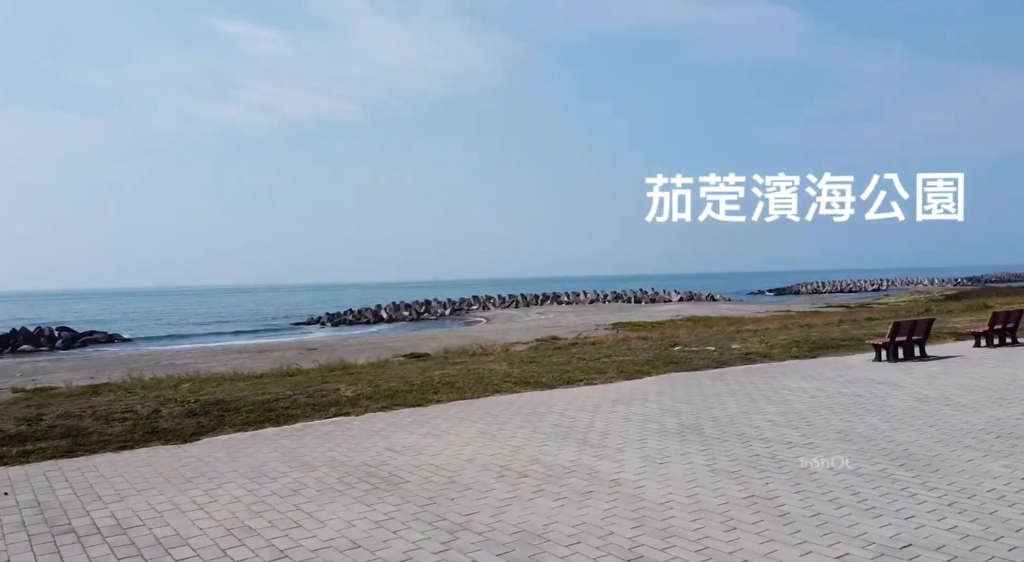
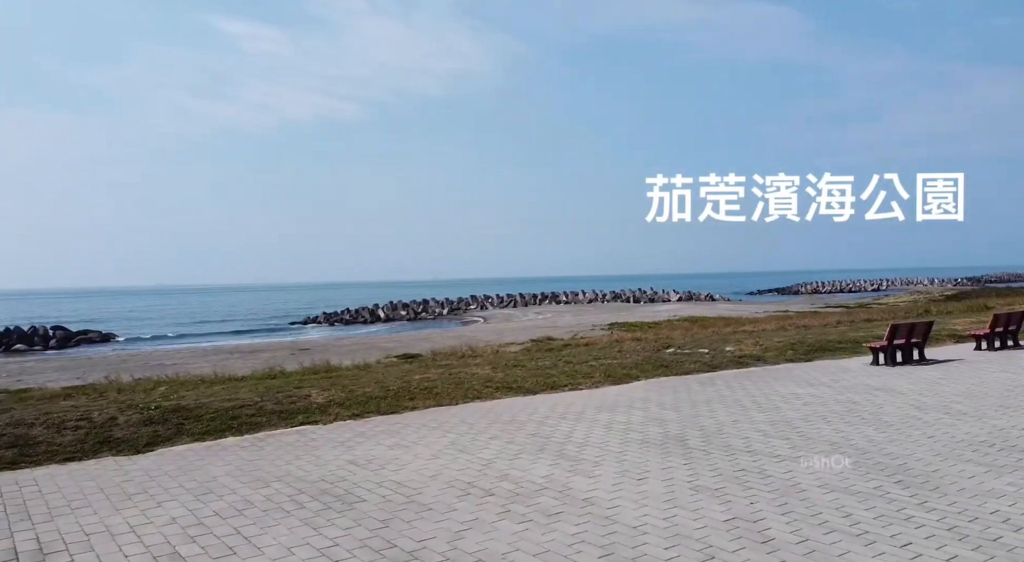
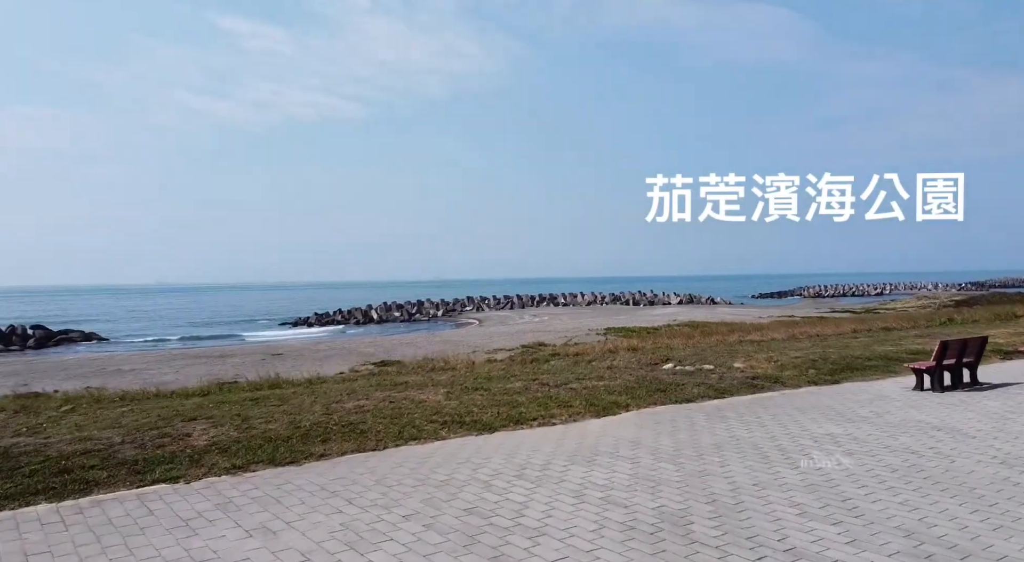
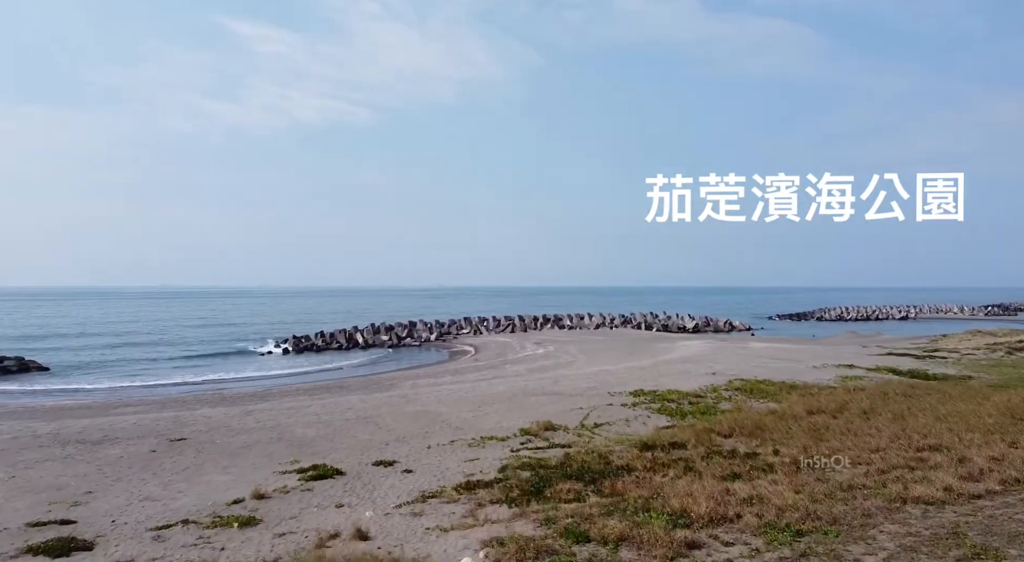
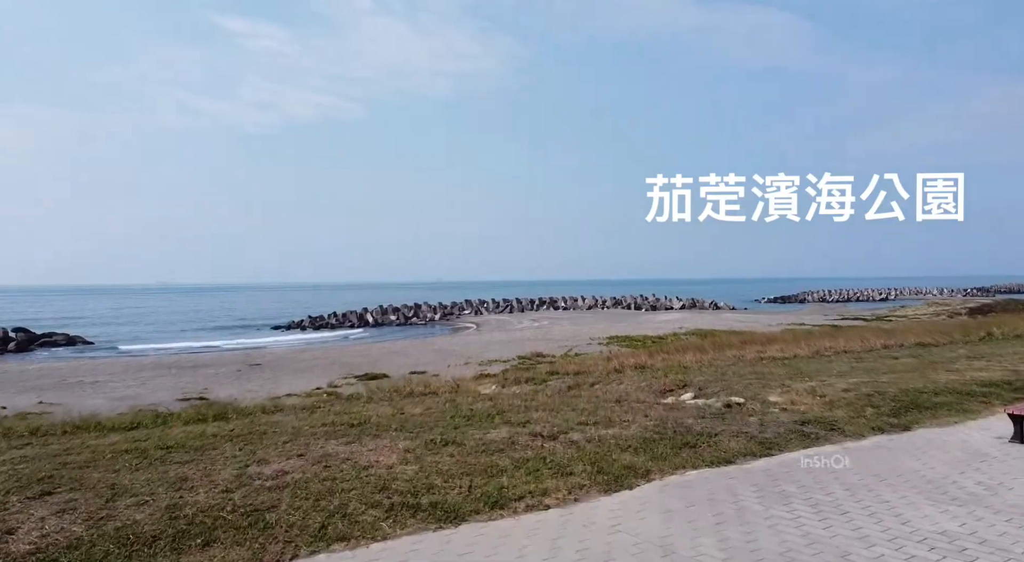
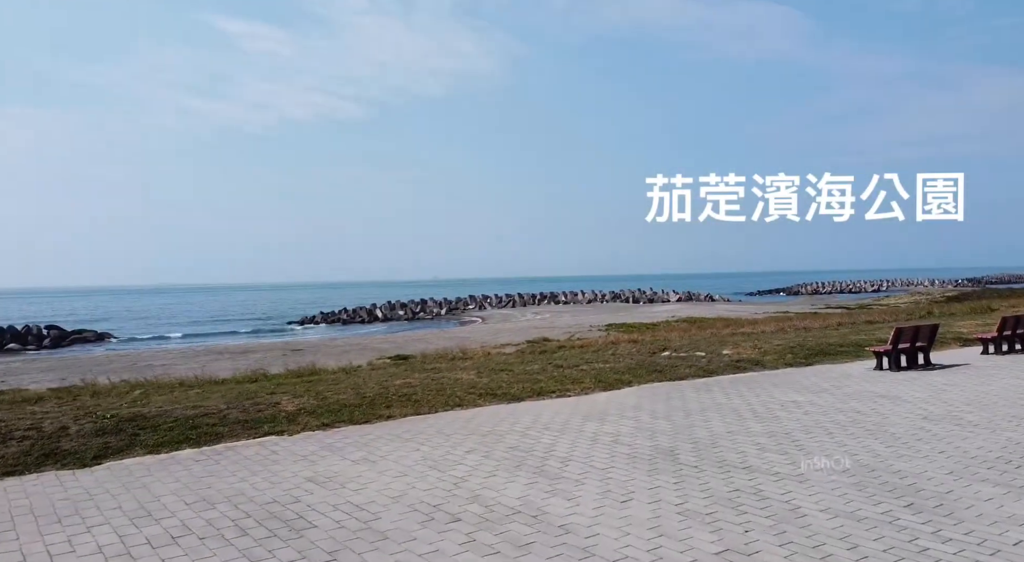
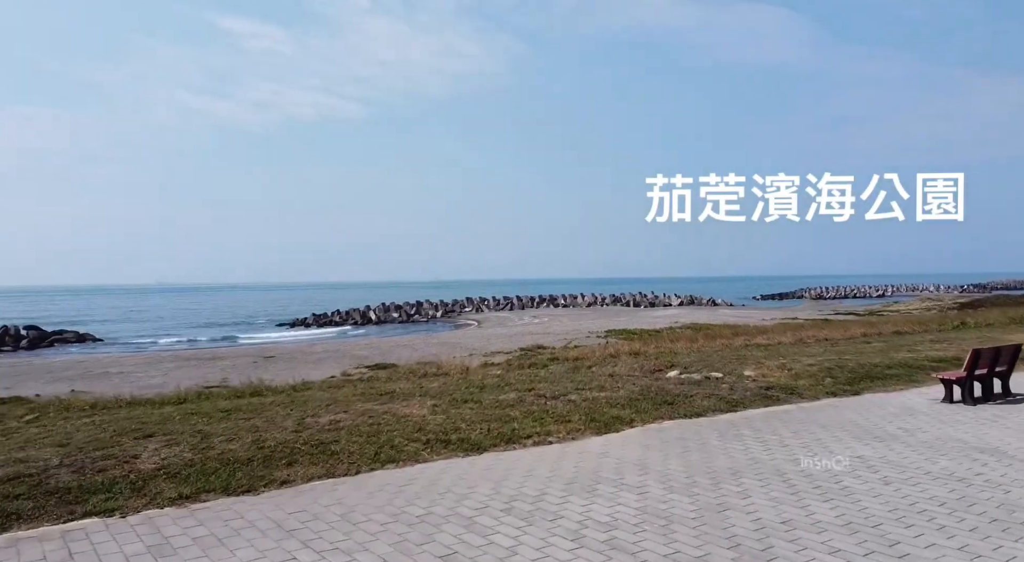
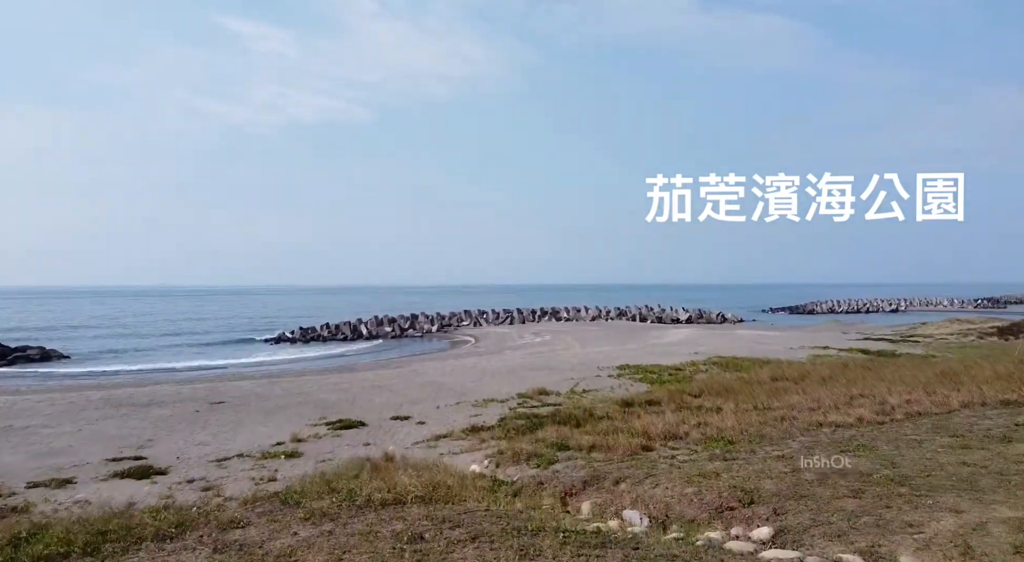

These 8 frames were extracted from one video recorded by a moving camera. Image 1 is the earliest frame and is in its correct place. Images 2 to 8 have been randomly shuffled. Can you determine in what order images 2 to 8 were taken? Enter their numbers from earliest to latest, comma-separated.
2, 6, 3, 7, 5, 8, 4
